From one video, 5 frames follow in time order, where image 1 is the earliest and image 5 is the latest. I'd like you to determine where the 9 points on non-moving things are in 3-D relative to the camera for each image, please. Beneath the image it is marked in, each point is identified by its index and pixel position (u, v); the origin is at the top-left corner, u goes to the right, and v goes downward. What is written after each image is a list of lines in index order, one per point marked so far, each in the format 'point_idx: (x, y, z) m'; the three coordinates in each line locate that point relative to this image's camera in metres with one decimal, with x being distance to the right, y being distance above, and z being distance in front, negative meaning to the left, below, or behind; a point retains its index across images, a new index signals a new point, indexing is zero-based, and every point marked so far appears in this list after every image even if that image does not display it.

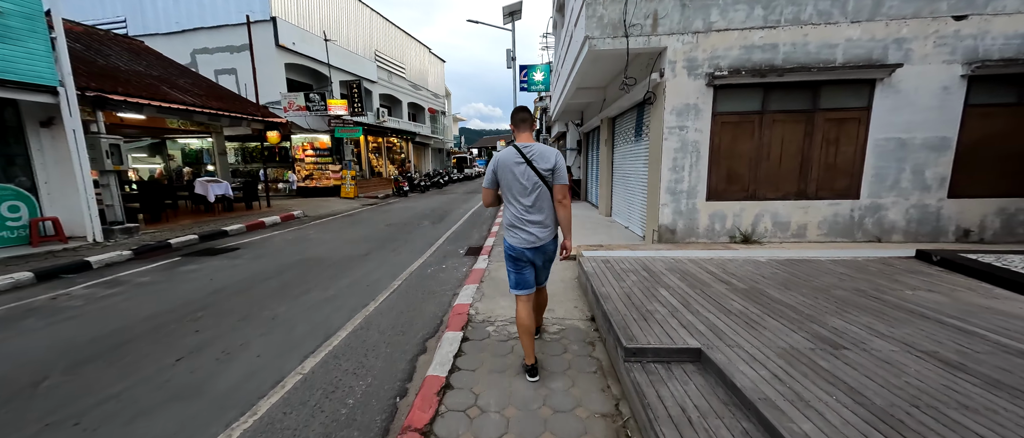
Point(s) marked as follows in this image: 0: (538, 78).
0: (+1.3, +7.1, +18.2) m
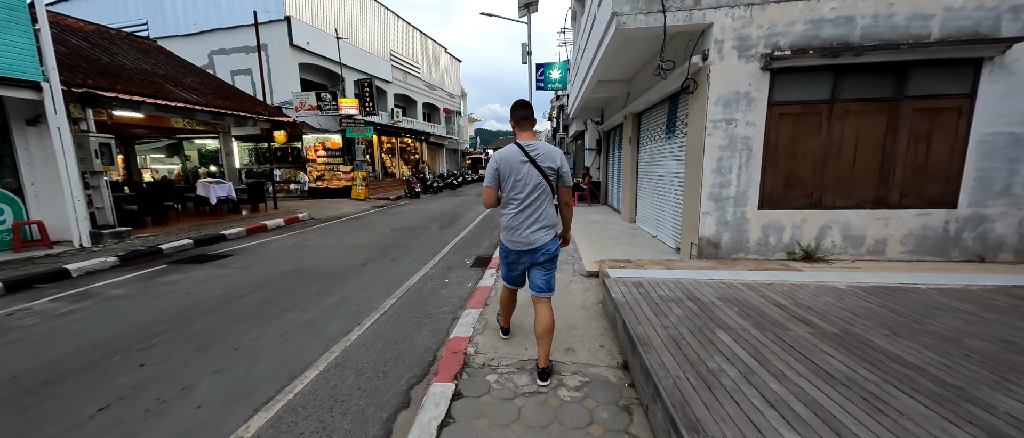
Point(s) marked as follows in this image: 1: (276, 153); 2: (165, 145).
0: (+2.1, +7.0, +17.4) m
1: (-11.8, +3.3, +17.6) m
2: (-18.1, +3.9, +18.5) m
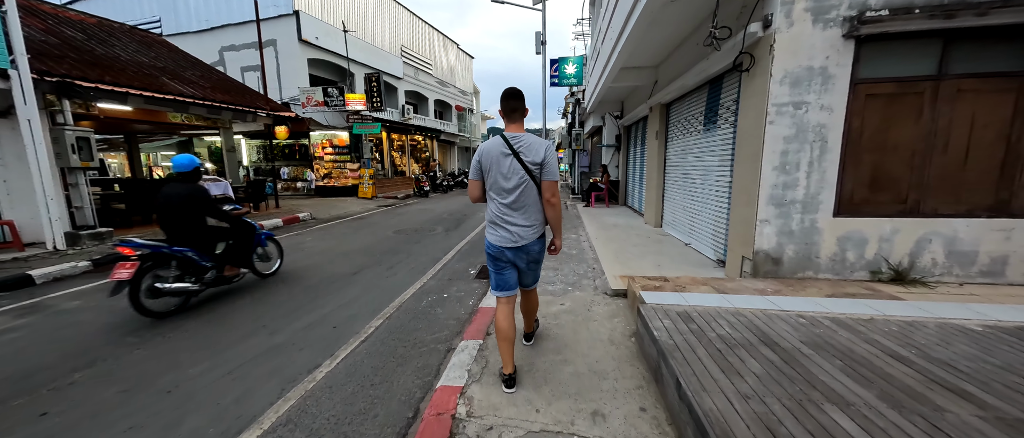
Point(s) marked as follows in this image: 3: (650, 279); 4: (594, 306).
0: (+2.7, +6.9, +16.5) m
1: (-11.1, +3.3, +17.2) m
2: (-17.4, +4.0, +18.3) m
3: (+1.4, -0.6, +3.5) m
4: (+0.8, -0.9, +3.5) m
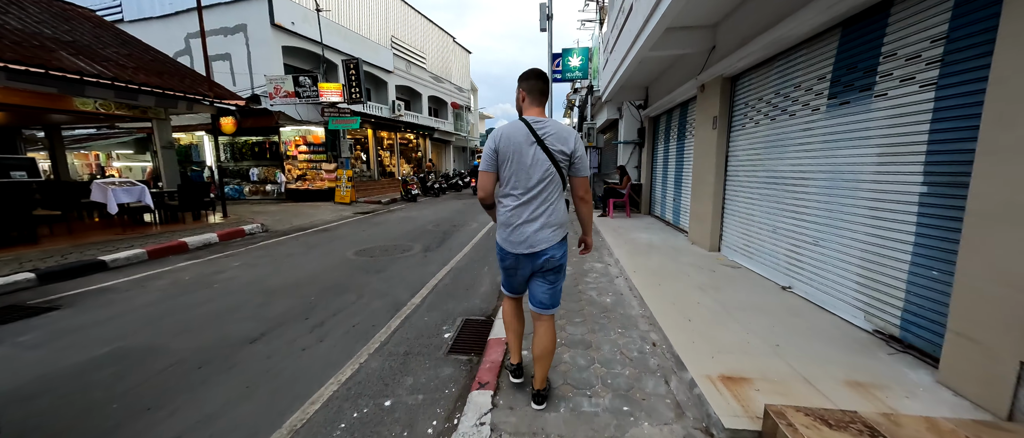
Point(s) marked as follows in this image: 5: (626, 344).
0: (+2.7, +6.6, +14.5) m
1: (-11.2, +3.0, +15.2) m
2: (-17.5, +3.7, +16.3) m
3: (+1.4, -0.9, +1.5) m
4: (+0.8, -1.1, +1.5) m
5: (+0.9, -1.0, +2.7) m
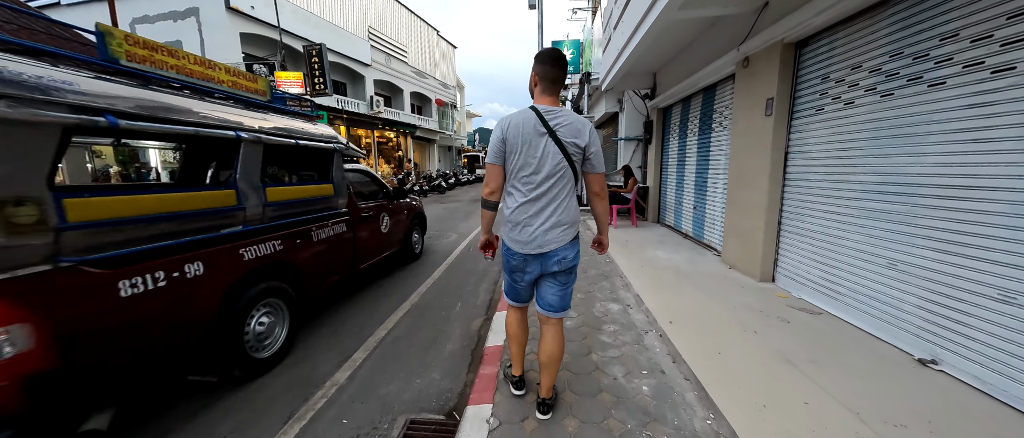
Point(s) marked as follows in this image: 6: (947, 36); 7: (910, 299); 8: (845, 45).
0: (+2.2, +6.4, +13.2) m
1: (-11.7, +2.7, +13.4) m
2: (-18.0, +3.3, +14.3) m
3: (+1.3, -1.1, +0.1) m
4: (+0.7, -1.4, +0.1) m
5: (+0.7, -1.2, +1.3) m
6: (+2.6, +1.1, +2.1) m
7: (+2.7, -0.5, +2.4) m
8: (+2.7, +1.4, +2.9) m
